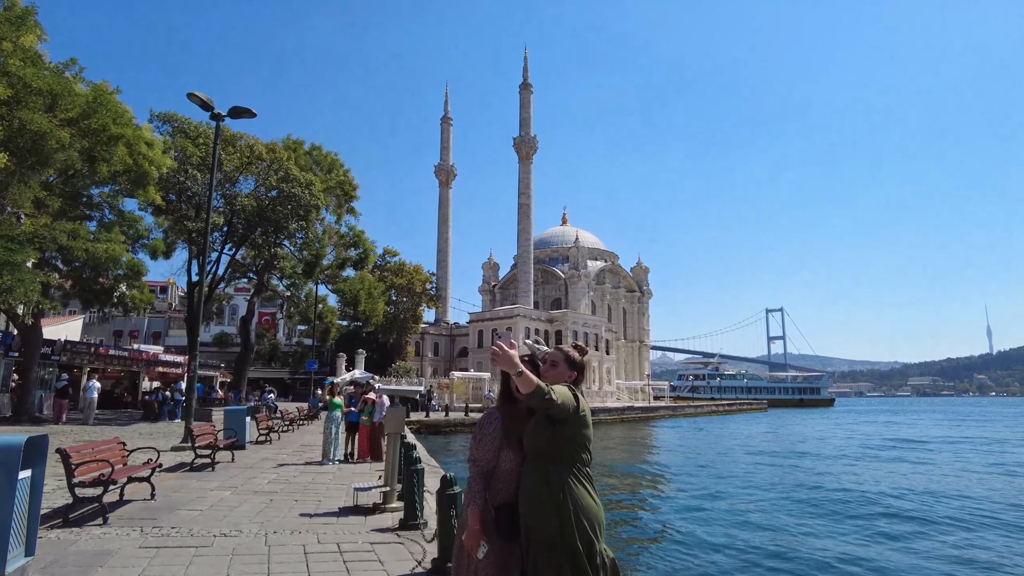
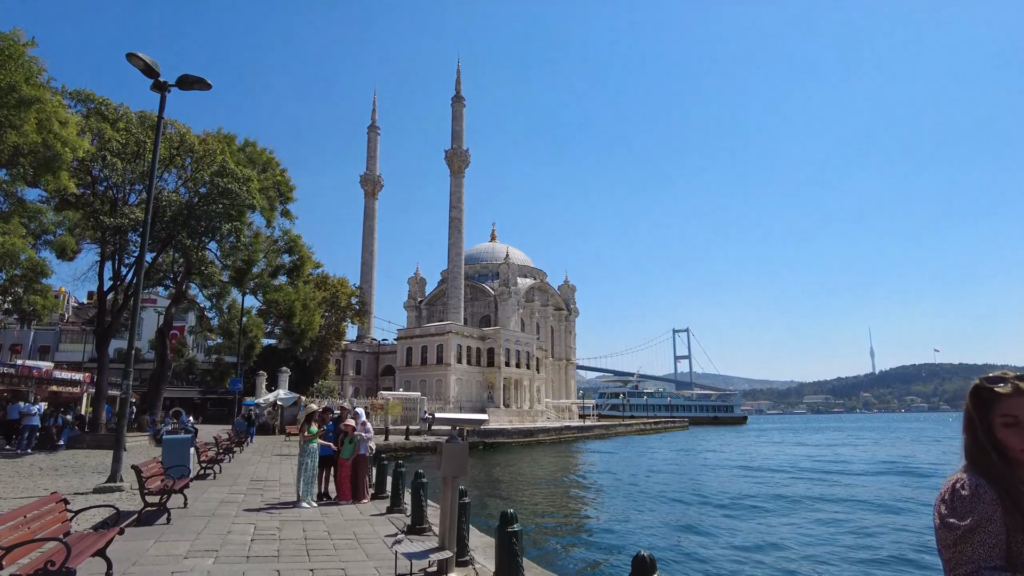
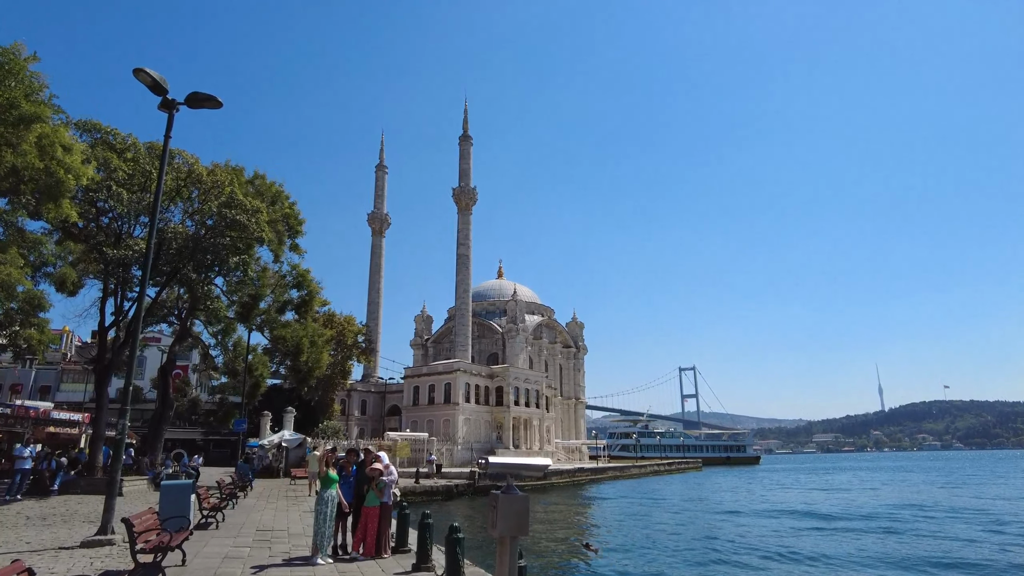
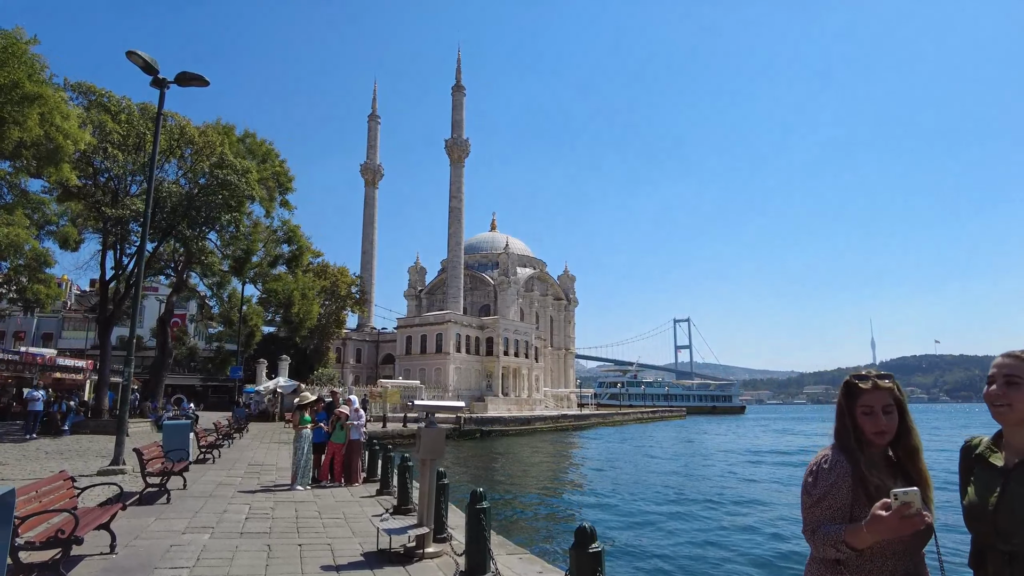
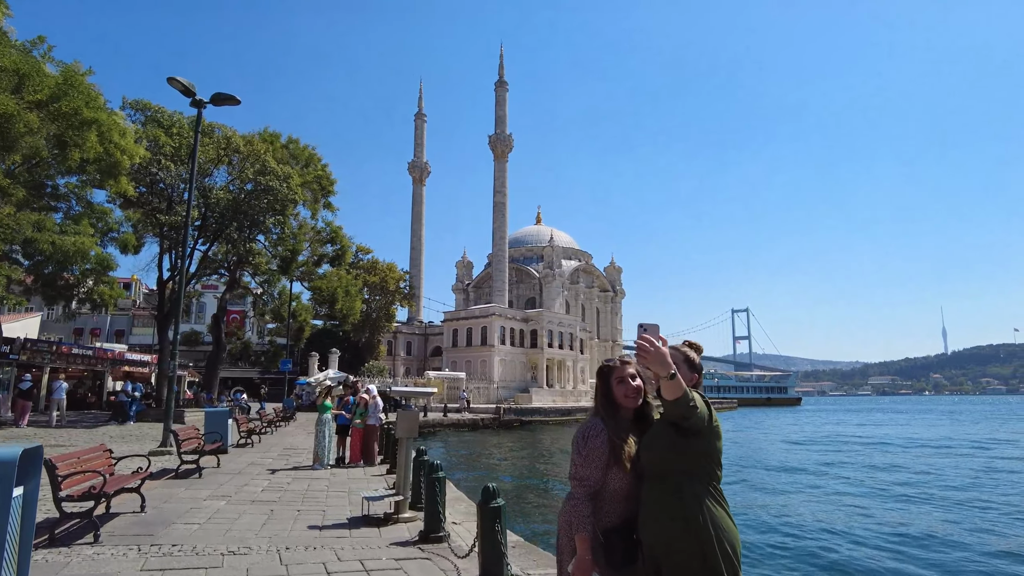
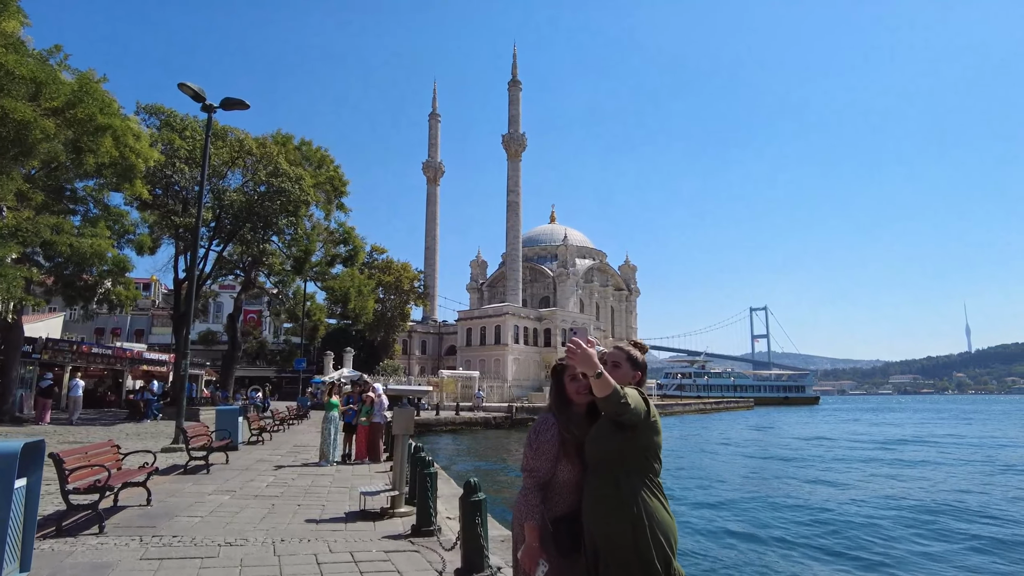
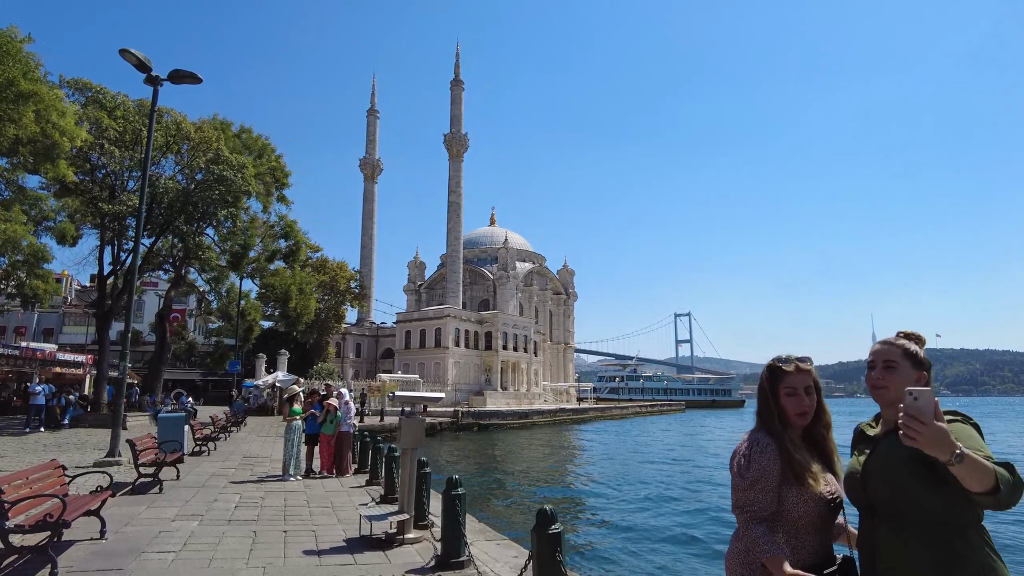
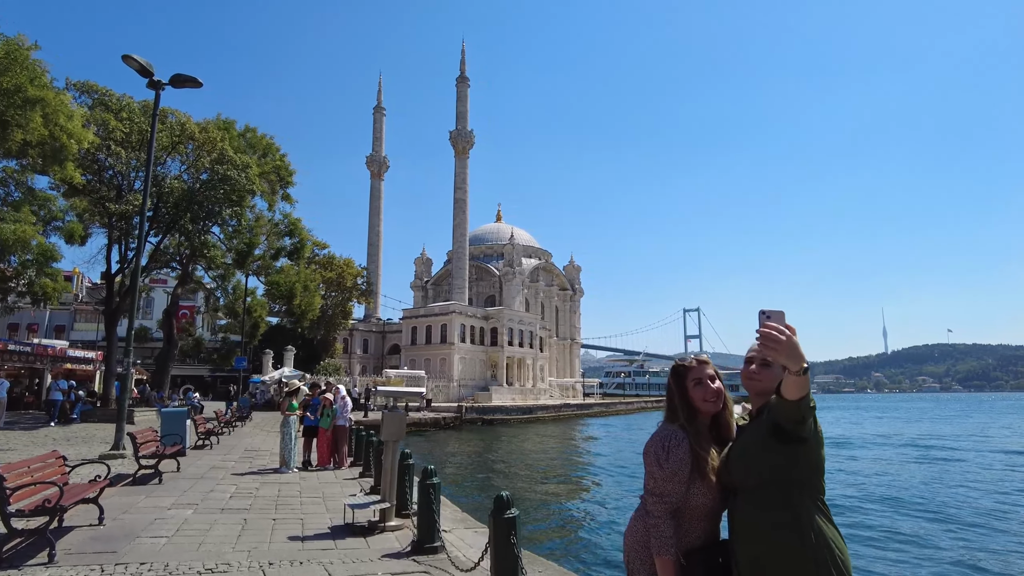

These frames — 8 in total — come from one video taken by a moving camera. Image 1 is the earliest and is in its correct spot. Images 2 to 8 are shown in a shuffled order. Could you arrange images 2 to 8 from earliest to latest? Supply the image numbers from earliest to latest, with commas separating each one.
6, 5, 8, 7, 4, 2, 3
